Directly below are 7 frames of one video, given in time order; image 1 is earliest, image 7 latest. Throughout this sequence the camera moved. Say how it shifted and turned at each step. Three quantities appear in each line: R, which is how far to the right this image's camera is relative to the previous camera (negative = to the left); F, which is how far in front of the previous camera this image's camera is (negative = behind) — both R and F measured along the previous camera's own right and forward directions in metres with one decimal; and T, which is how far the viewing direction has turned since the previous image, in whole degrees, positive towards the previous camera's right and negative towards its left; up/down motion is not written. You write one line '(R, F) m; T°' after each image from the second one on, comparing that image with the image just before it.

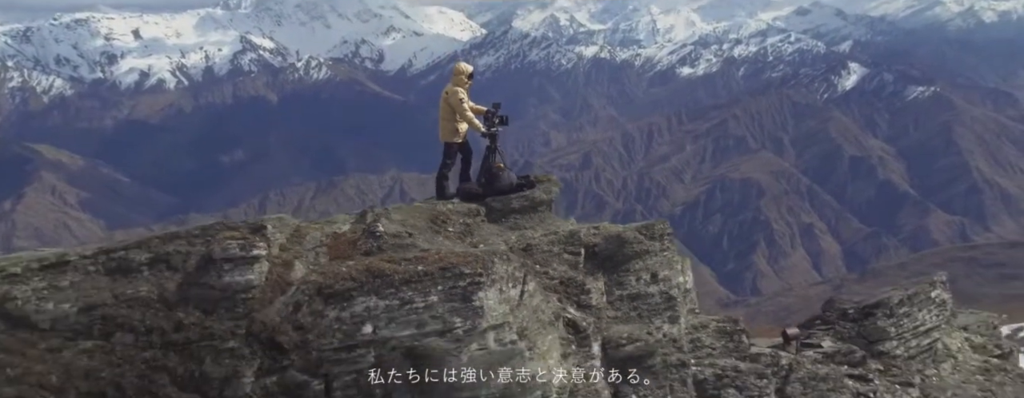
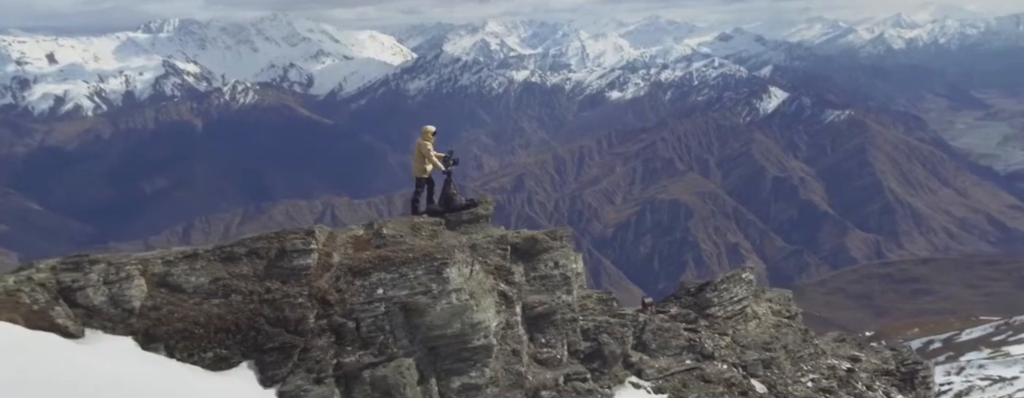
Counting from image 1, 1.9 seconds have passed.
(-0.7, -13.3) m; +4°
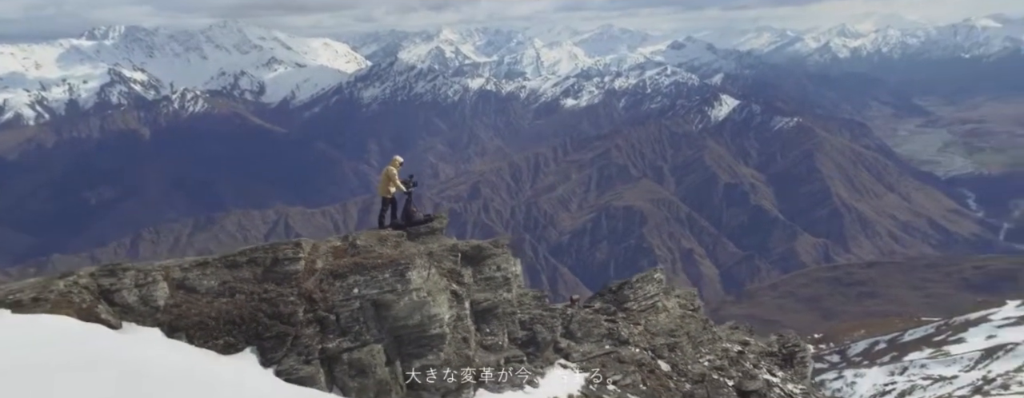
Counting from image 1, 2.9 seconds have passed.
(+0.3, -8.3) m; +3°
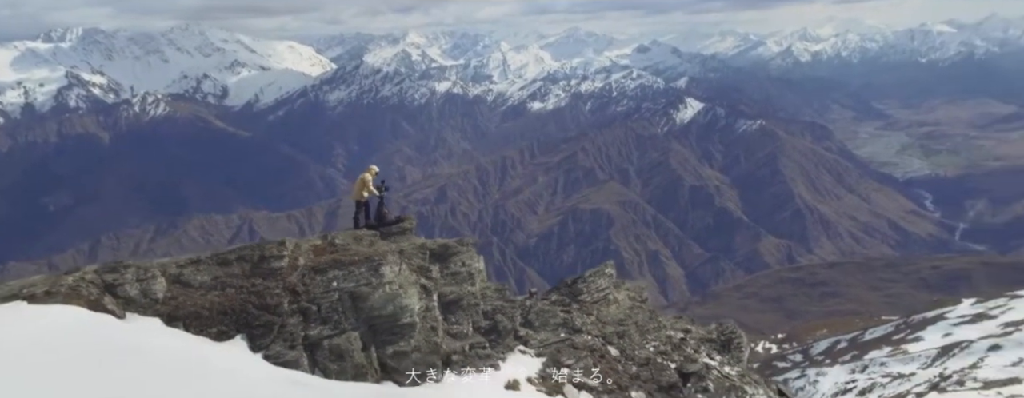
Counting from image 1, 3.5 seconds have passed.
(+0.2, -4.8) m; +2°
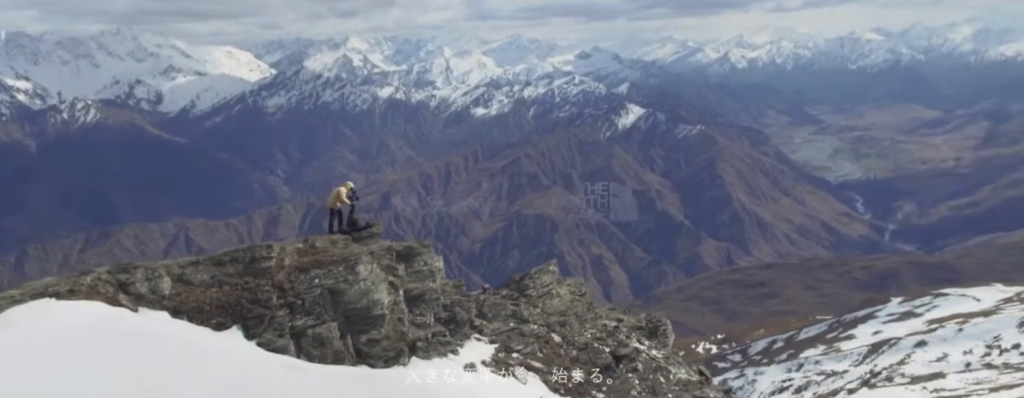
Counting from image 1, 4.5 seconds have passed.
(-0.7, -7.6) m; +3°
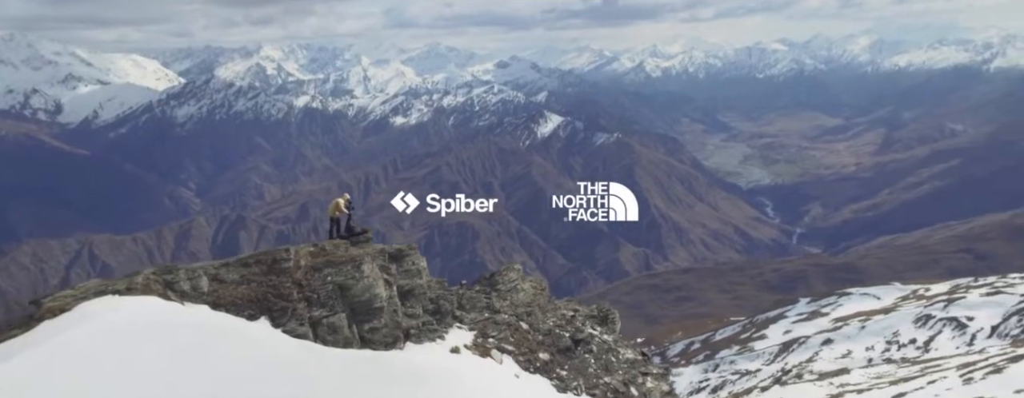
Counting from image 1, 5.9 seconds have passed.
(-4.0, -10.2) m; +5°
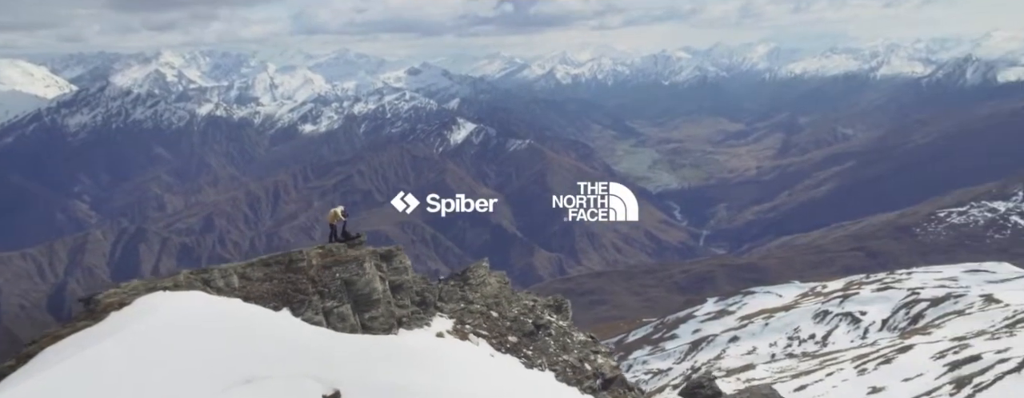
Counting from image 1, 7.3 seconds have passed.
(-5.1, -12.1) m; +5°
